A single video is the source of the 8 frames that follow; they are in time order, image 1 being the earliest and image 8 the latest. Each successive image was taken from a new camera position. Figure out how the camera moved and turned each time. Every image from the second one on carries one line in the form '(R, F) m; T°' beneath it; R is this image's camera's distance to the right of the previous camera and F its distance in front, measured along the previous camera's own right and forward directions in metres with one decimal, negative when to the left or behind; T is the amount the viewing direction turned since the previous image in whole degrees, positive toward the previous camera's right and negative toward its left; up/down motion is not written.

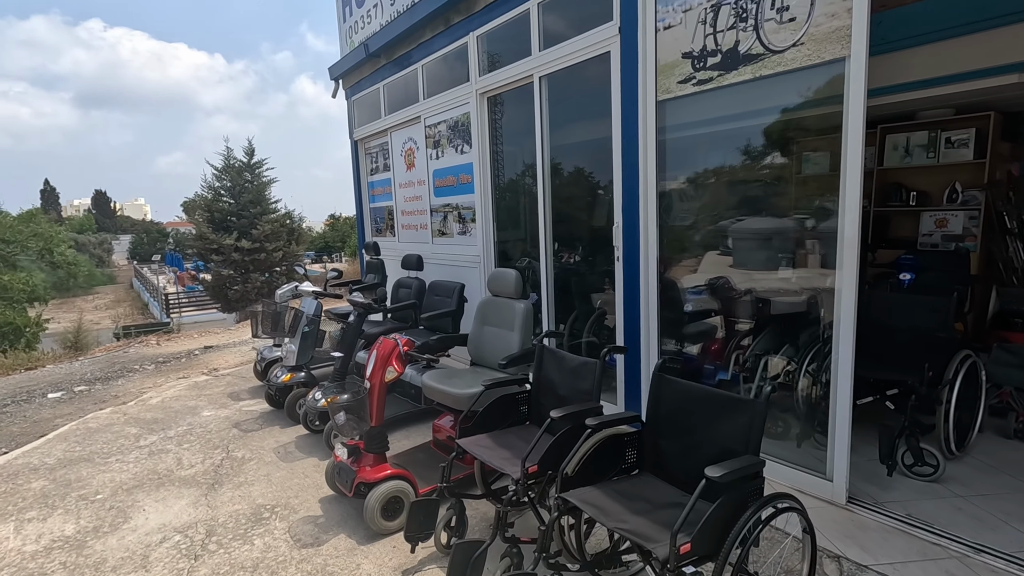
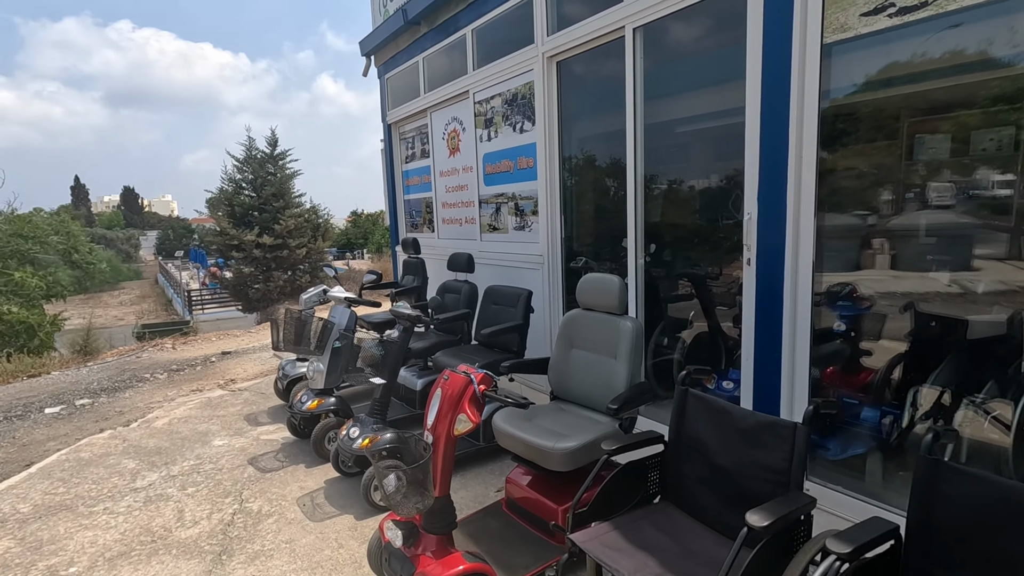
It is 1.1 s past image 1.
(-0.4, +0.8) m; -2°
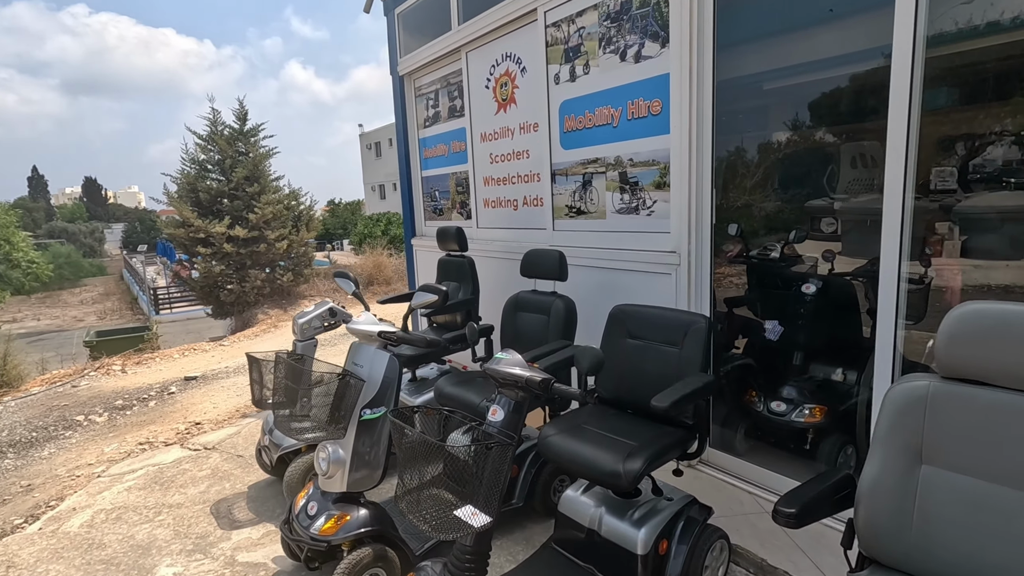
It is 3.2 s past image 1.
(-0.7, +1.4) m; +2°
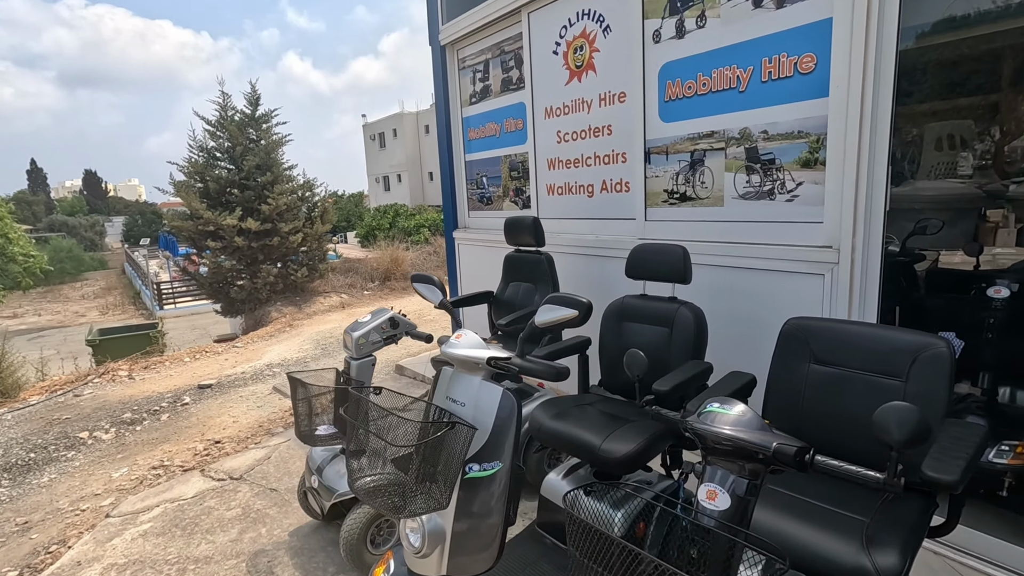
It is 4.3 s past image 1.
(-0.4, +0.5) m; 0°
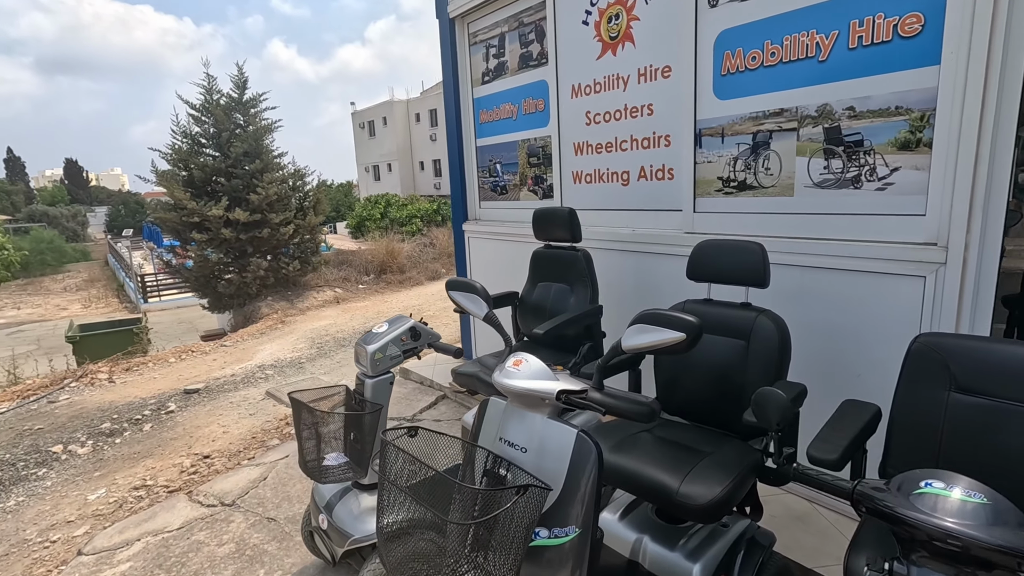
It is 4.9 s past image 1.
(-0.2, +0.3) m; +1°
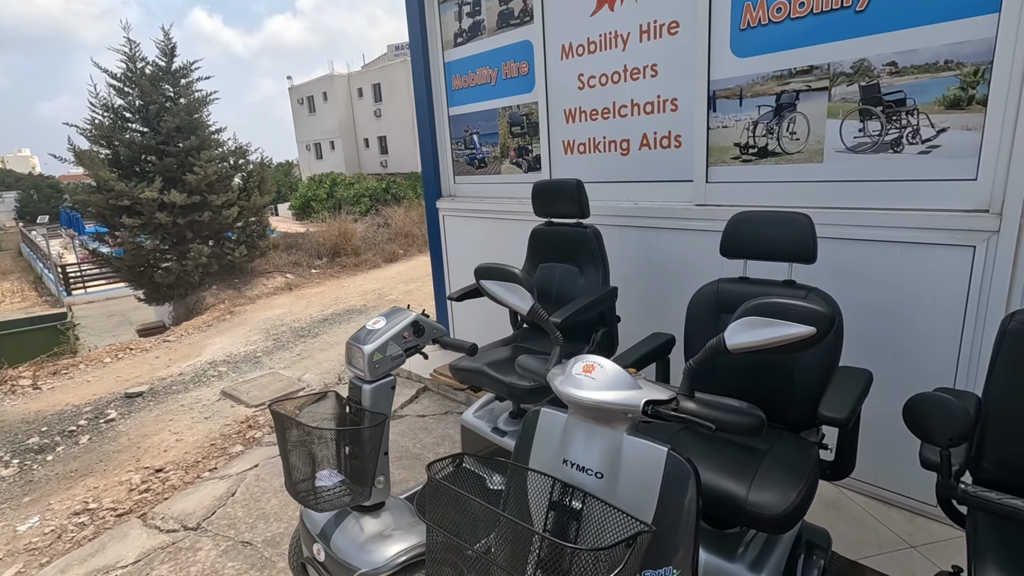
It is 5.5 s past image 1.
(-0.2, +0.3) m; +5°
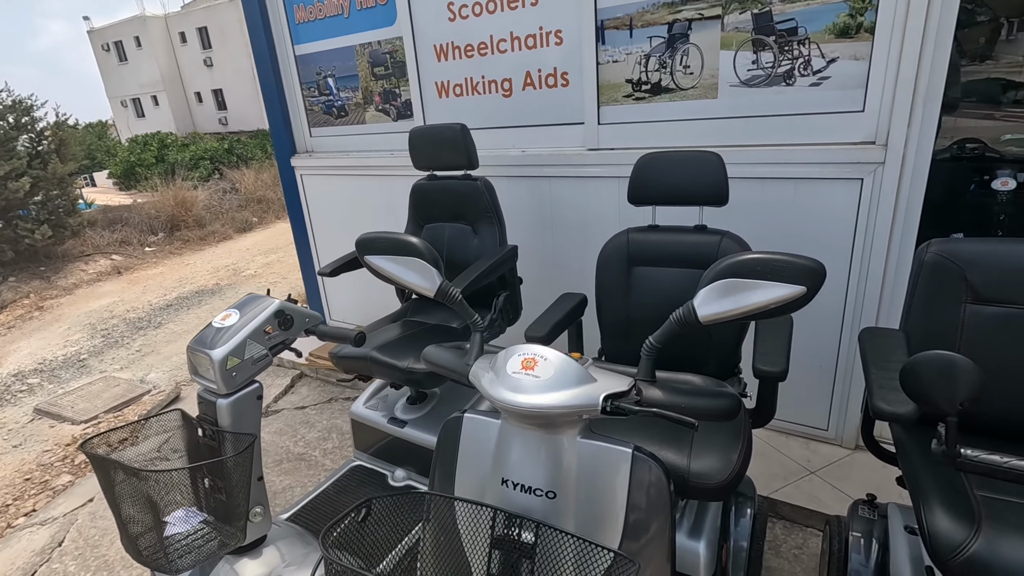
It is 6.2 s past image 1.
(0.0, +0.3) m; +13°
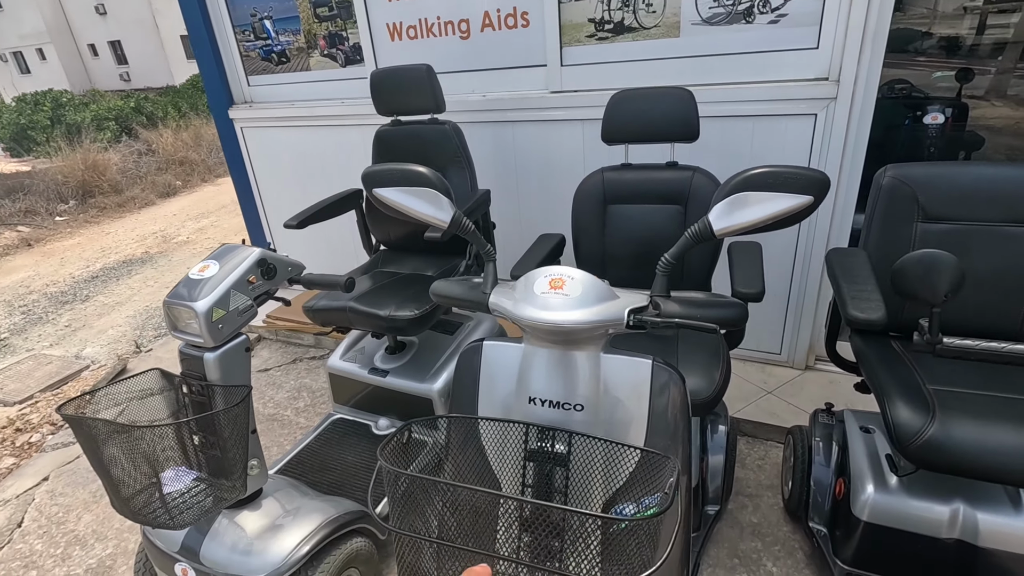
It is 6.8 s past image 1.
(-0.1, 0.0) m; +6°
